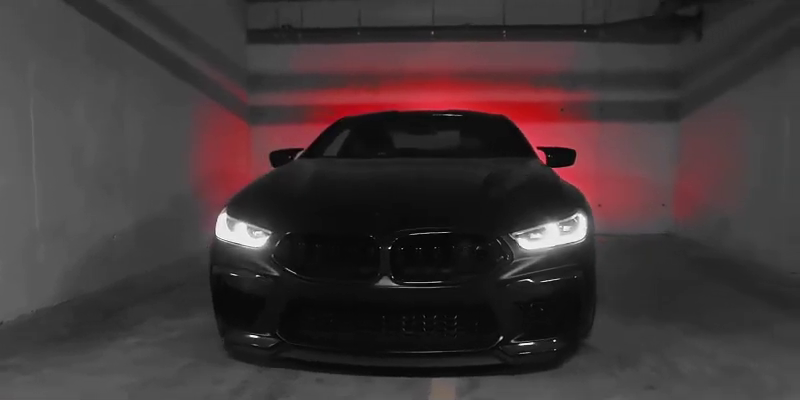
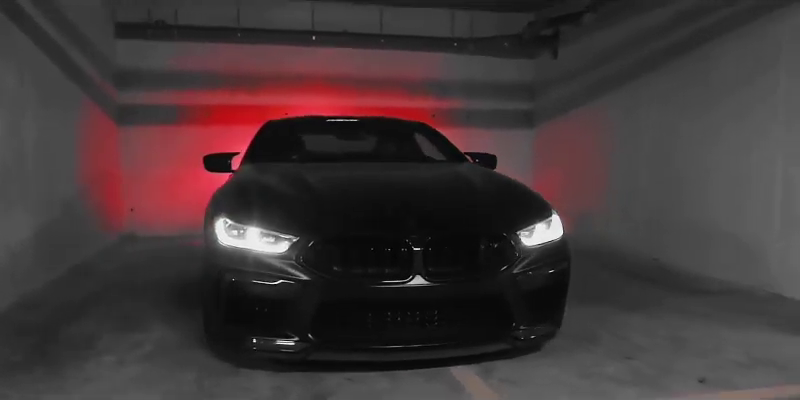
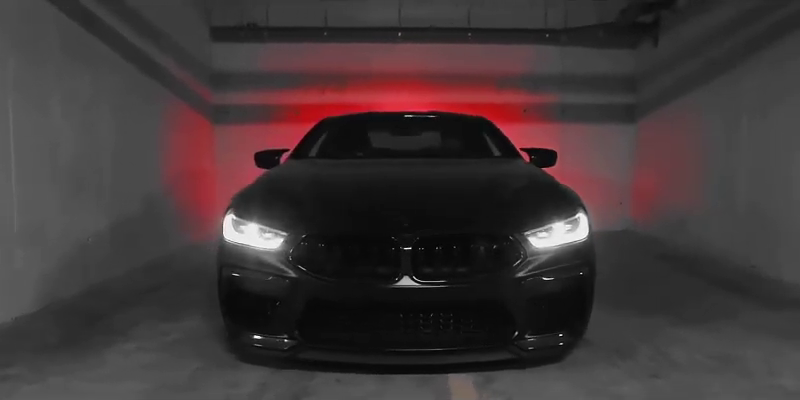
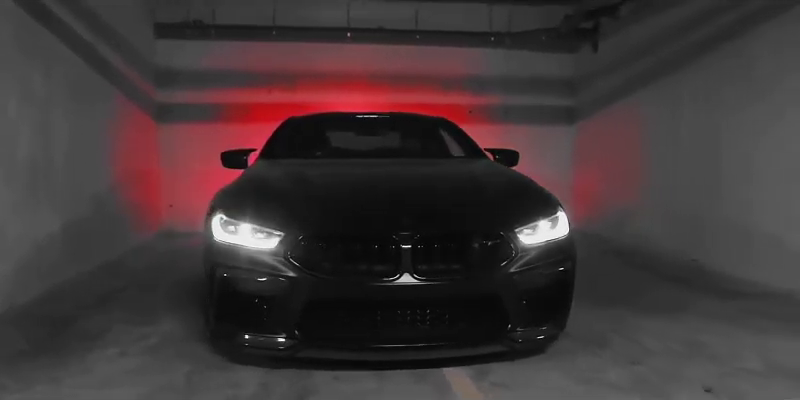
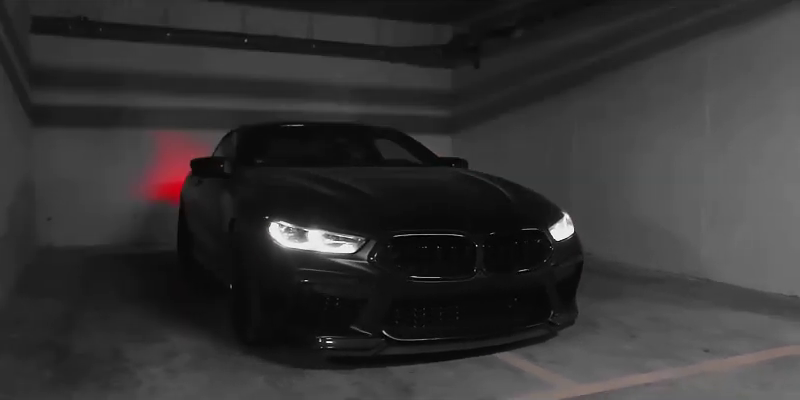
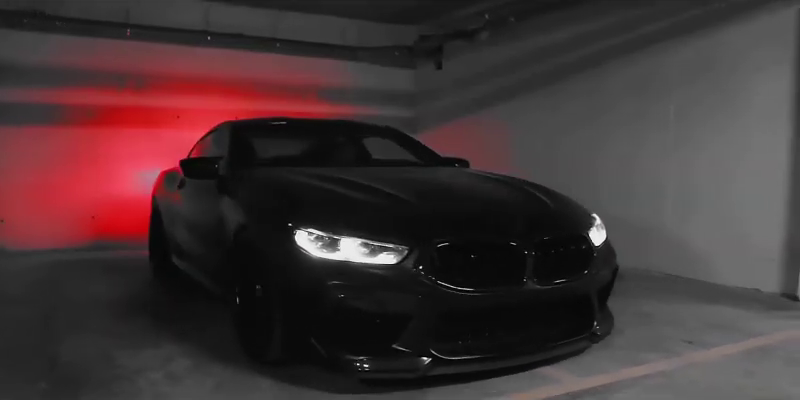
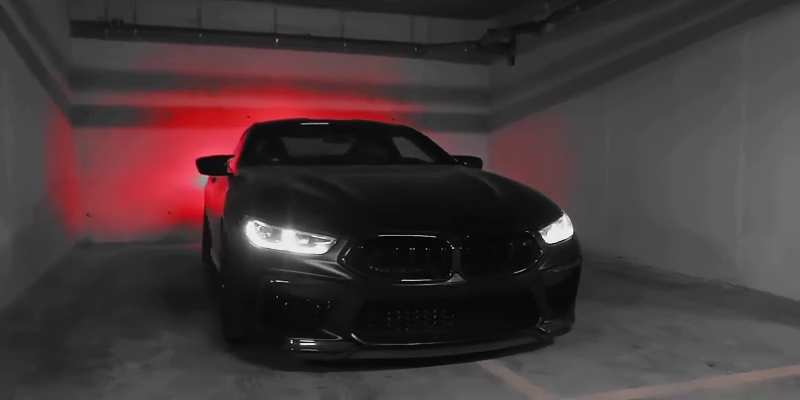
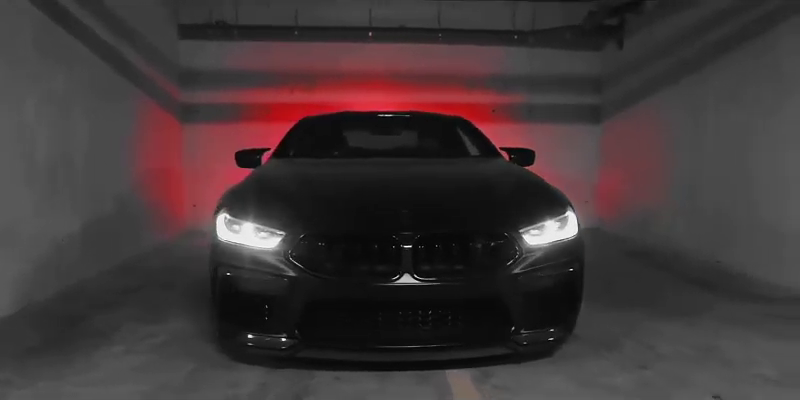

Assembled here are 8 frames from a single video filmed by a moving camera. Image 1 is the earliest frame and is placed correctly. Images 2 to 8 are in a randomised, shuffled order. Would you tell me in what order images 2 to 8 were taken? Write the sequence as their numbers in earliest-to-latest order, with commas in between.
3, 8, 4, 2, 7, 5, 6
